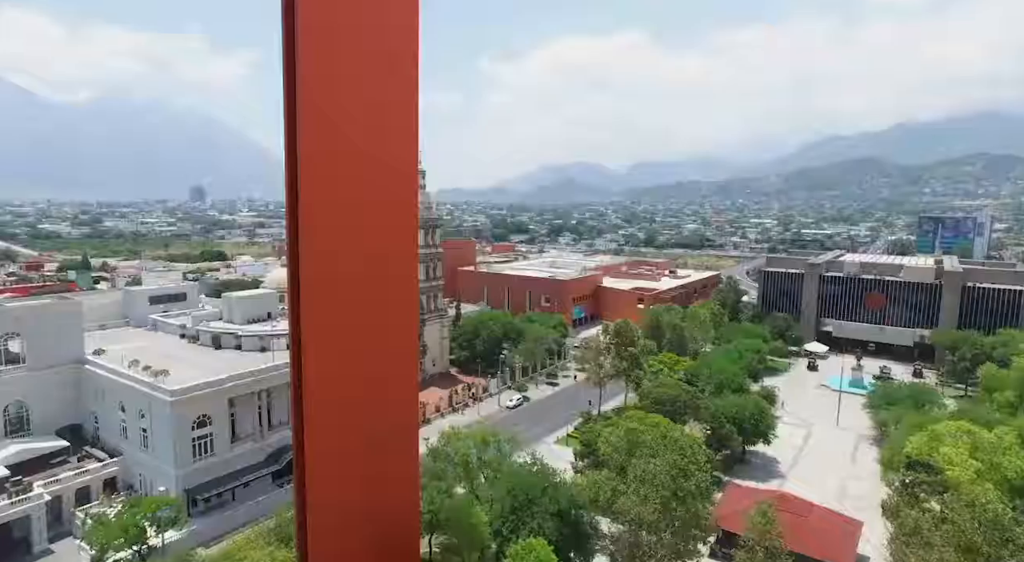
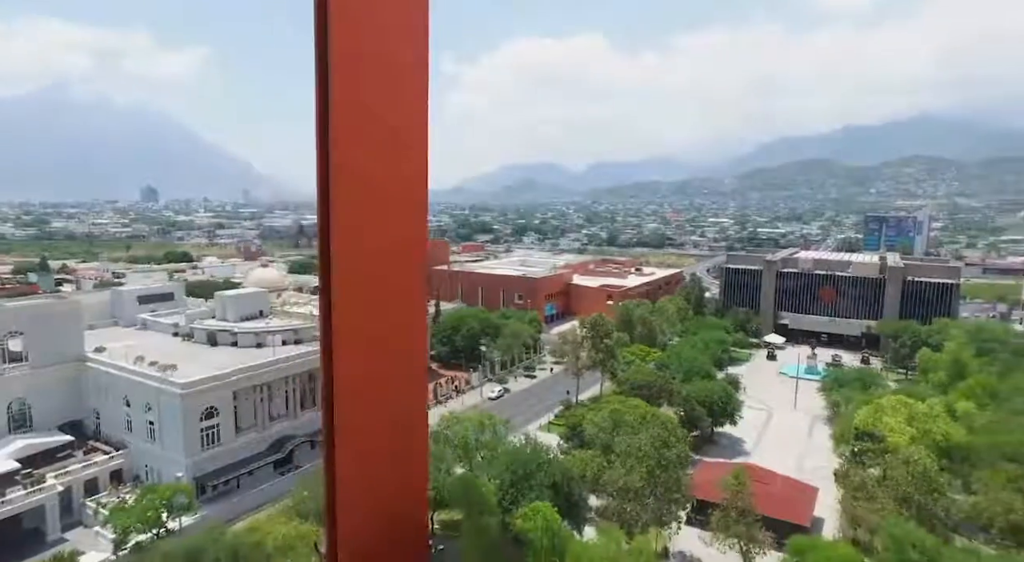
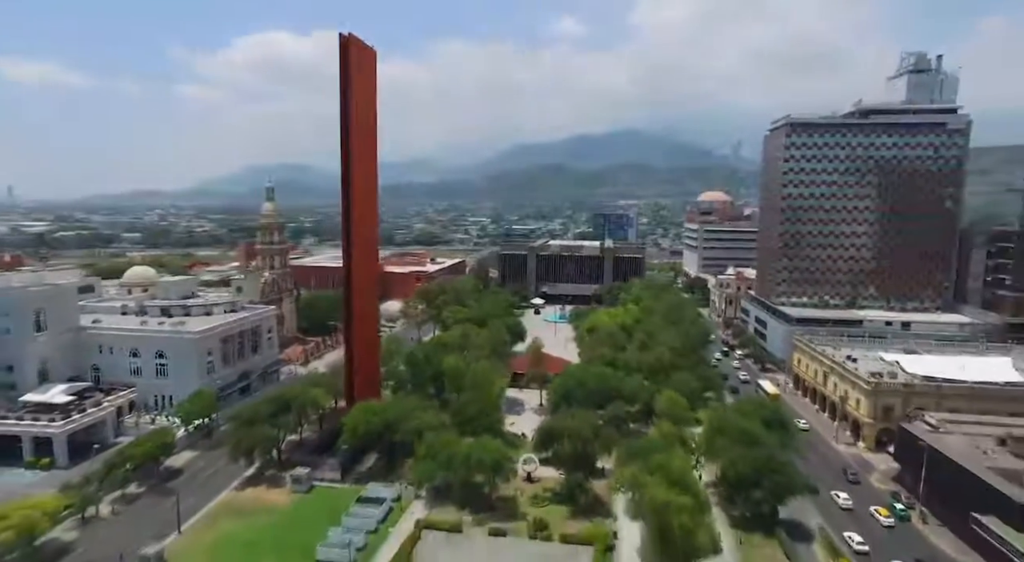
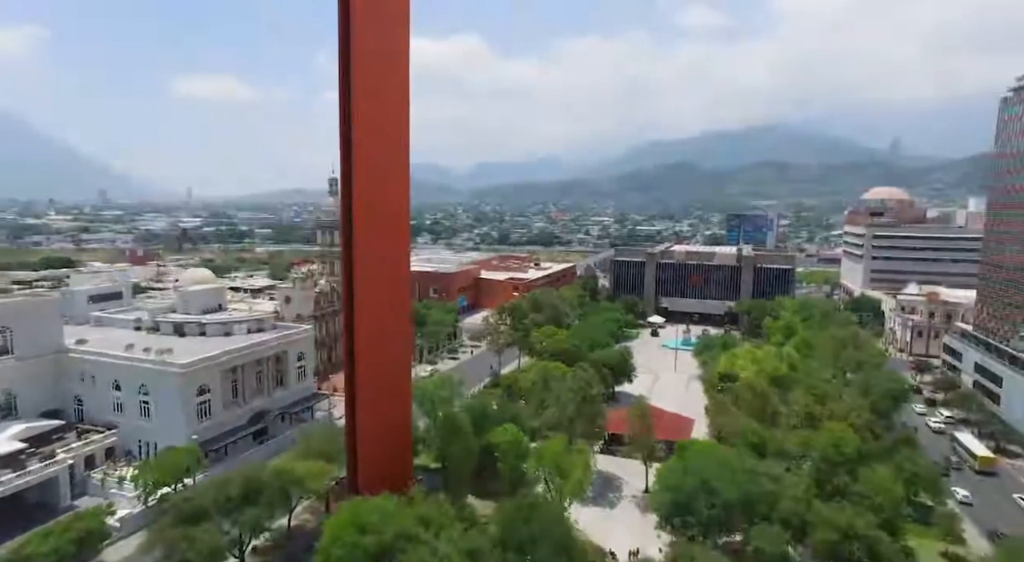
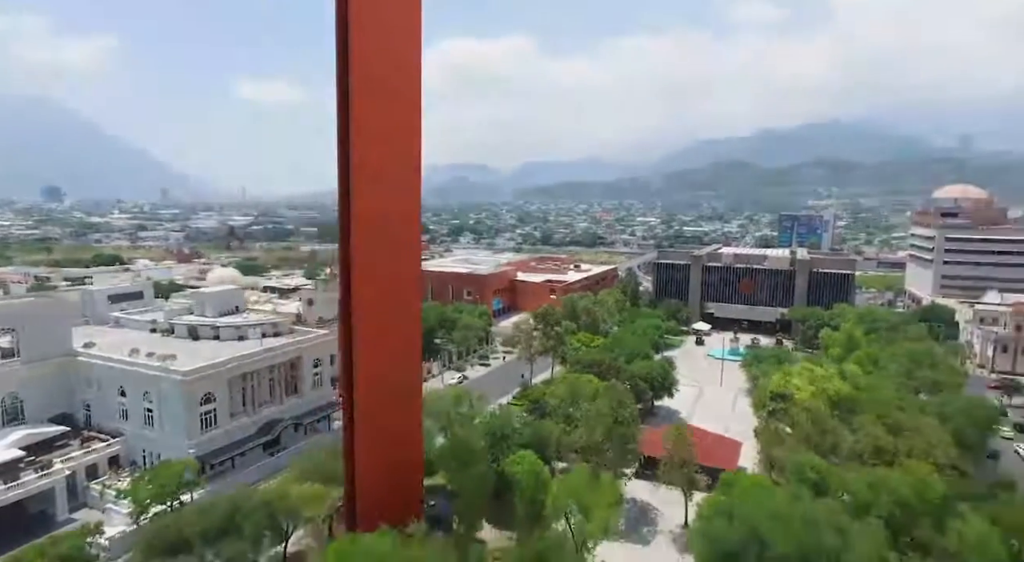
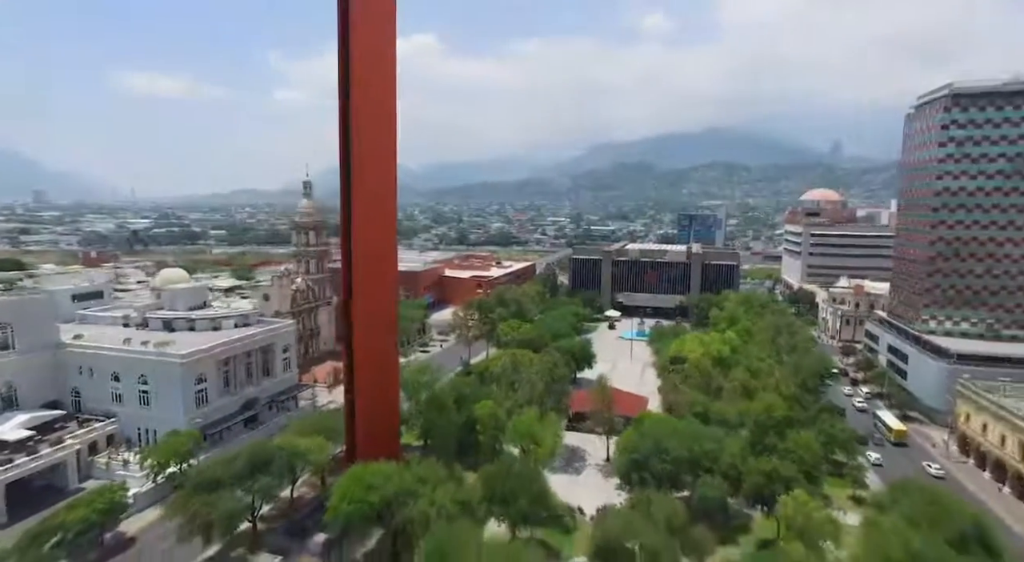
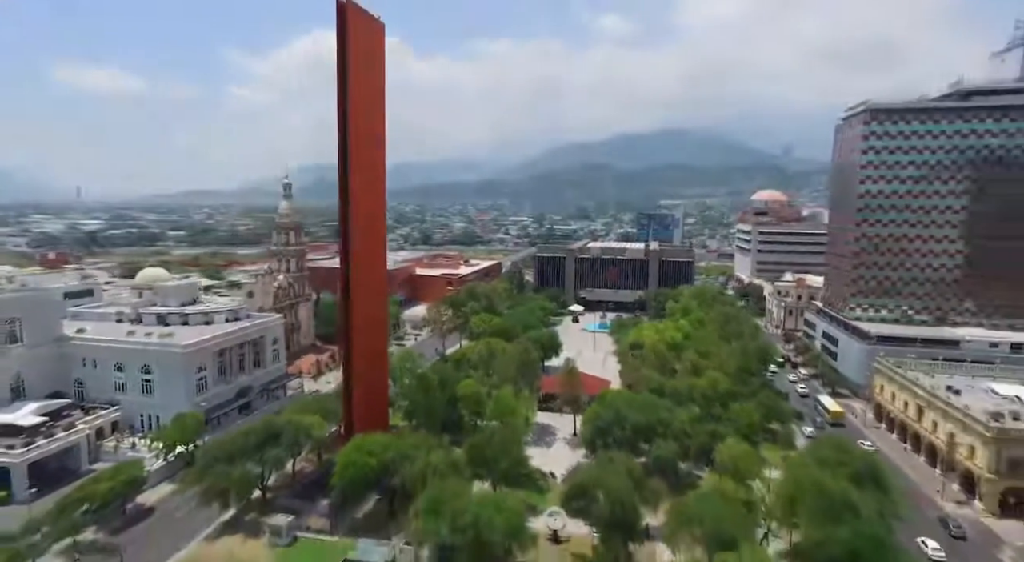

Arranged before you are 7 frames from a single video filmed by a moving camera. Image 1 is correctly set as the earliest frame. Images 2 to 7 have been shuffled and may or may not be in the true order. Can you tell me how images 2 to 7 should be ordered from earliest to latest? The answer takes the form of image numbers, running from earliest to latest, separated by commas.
2, 5, 4, 6, 7, 3
